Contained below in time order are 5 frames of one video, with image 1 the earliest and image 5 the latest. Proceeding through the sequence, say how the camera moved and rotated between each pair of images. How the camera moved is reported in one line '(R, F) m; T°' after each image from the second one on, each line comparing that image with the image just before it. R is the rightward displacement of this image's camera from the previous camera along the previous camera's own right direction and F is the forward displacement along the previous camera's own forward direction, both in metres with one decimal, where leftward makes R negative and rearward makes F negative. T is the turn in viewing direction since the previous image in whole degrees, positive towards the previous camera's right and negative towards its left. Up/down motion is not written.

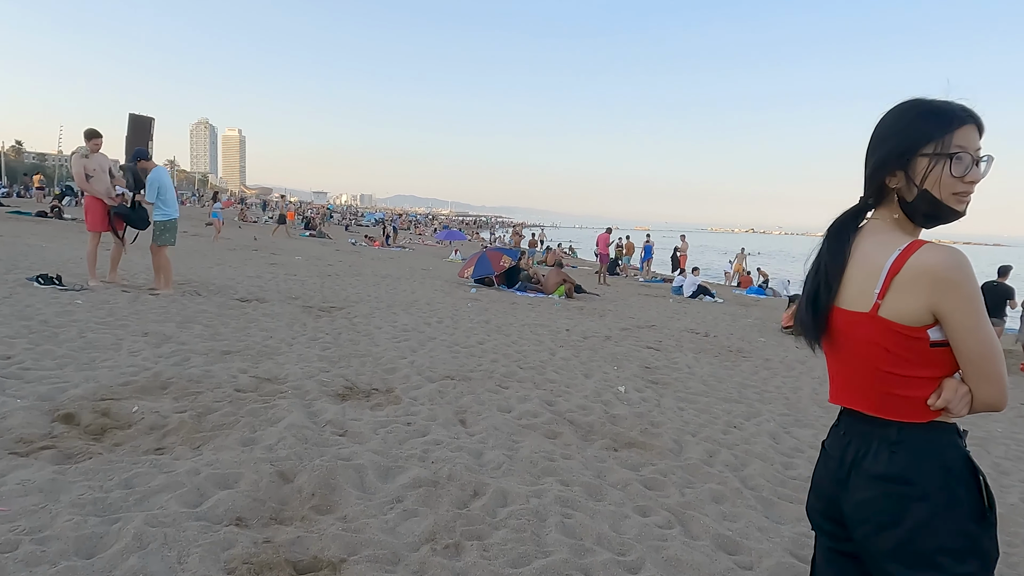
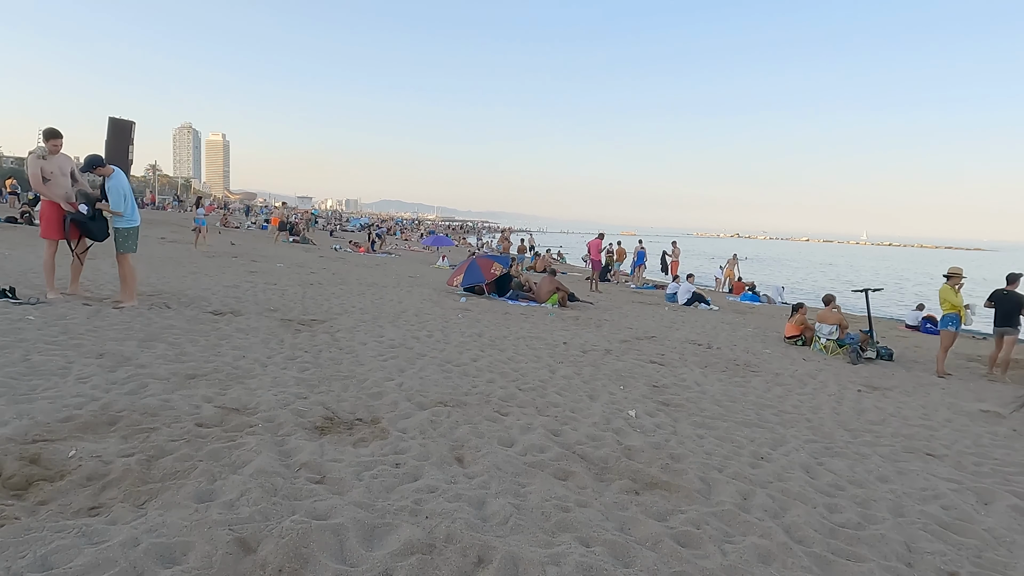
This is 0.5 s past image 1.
(-0.1, +0.5) m; +1°
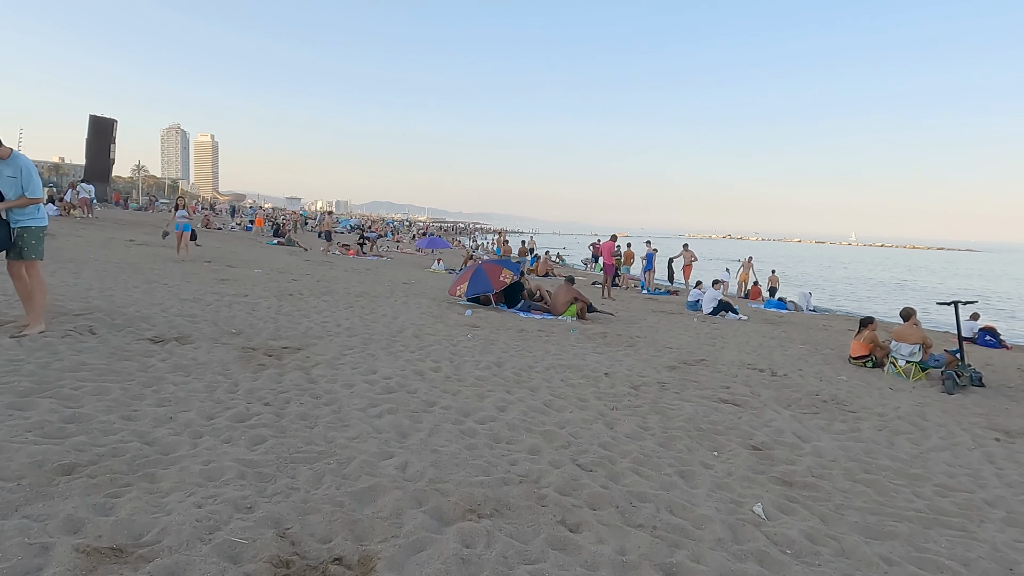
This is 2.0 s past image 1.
(-0.4, +1.8) m; +1°
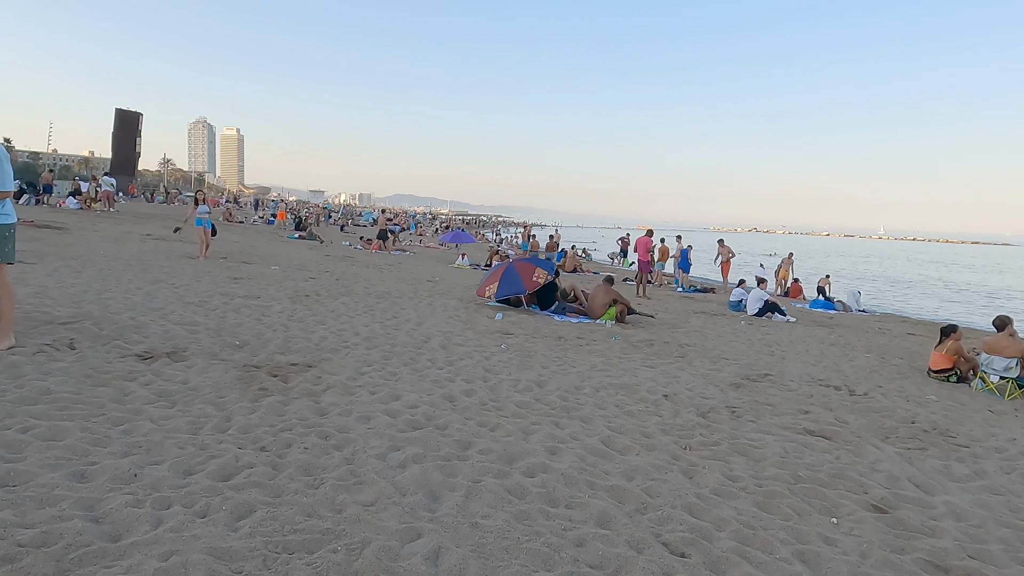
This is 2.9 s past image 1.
(-0.2, +0.9) m; -2°
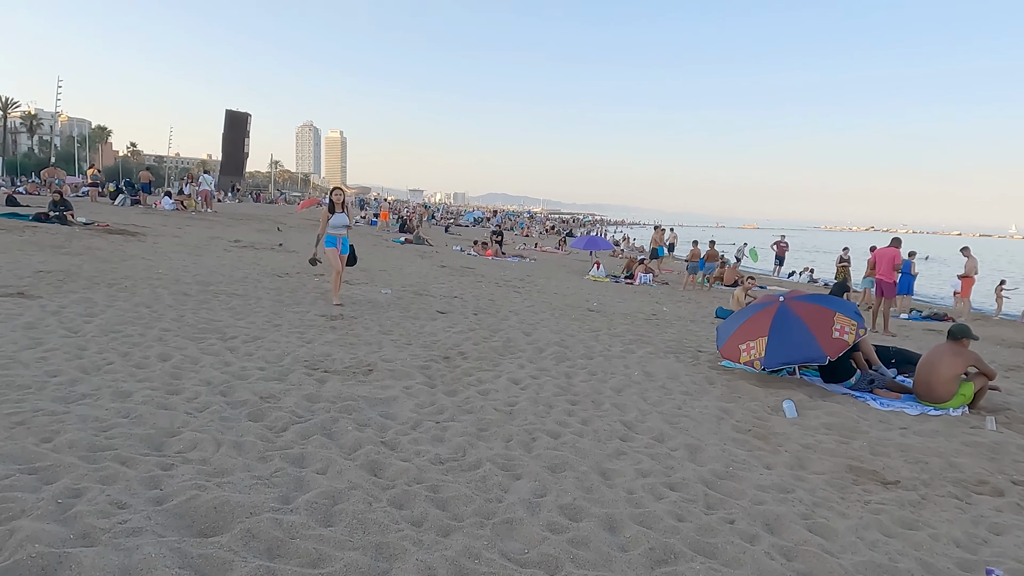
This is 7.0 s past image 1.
(-1.7, +4.2) m; -8°
